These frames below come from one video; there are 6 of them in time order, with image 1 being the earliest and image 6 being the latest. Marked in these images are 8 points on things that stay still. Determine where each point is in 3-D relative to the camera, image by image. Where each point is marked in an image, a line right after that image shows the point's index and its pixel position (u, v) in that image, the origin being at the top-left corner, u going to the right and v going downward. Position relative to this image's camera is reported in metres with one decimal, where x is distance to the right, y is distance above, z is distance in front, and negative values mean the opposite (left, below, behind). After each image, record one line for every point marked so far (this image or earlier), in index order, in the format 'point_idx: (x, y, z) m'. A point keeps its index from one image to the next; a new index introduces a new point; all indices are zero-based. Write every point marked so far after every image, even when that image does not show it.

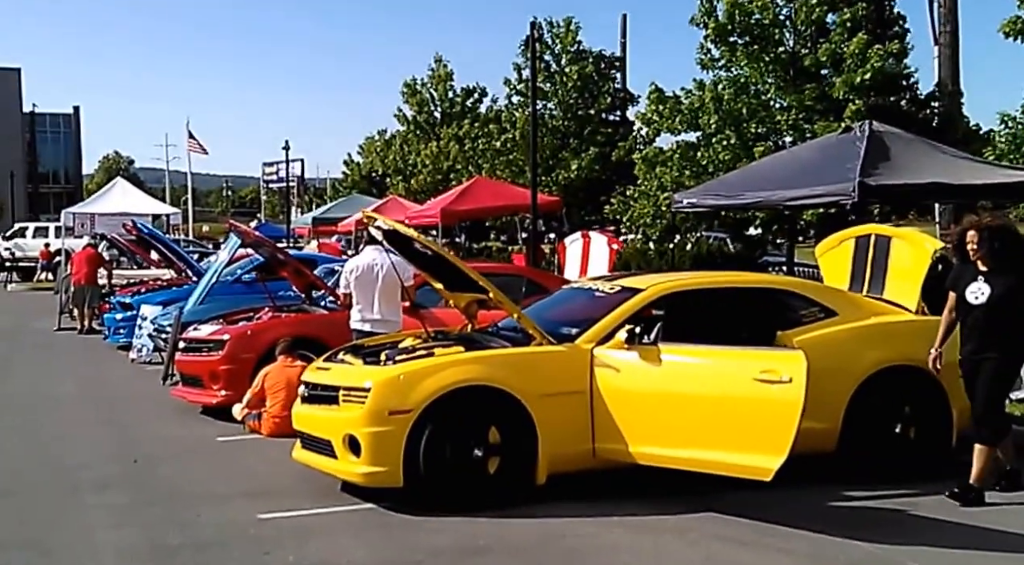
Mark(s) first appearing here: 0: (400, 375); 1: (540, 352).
0: (-0.6, -0.5, +6.3) m
1: (+0.2, -0.4, +6.5) m
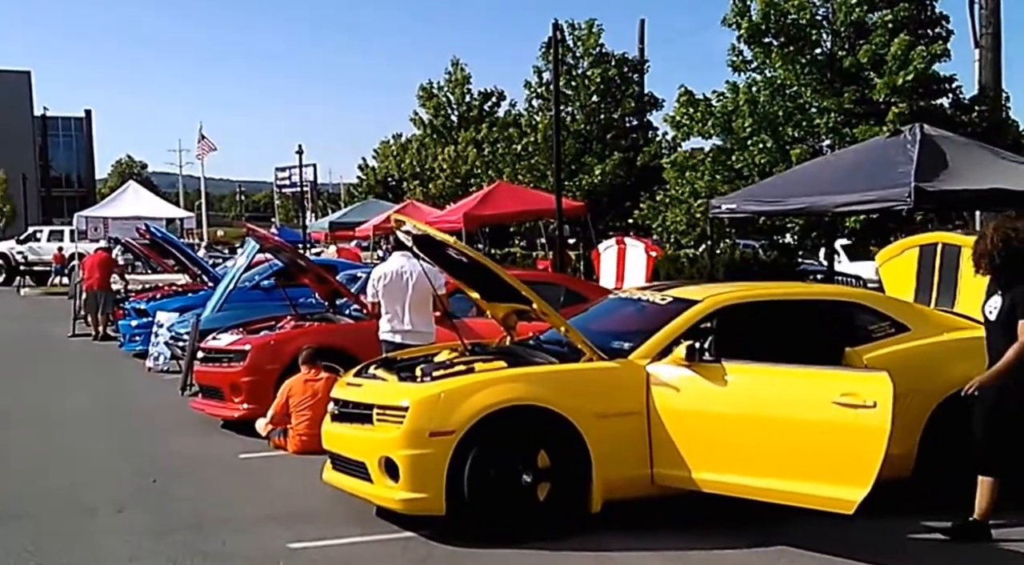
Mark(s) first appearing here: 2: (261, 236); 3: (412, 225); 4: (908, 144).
0: (-0.4, -0.6, +5.9) m
1: (+0.4, -0.5, +6.1) m
2: (-2.4, +0.4, +10.4) m
3: (-0.6, +0.4, +7.0) m
4: (+3.6, +1.2, +9.9) m
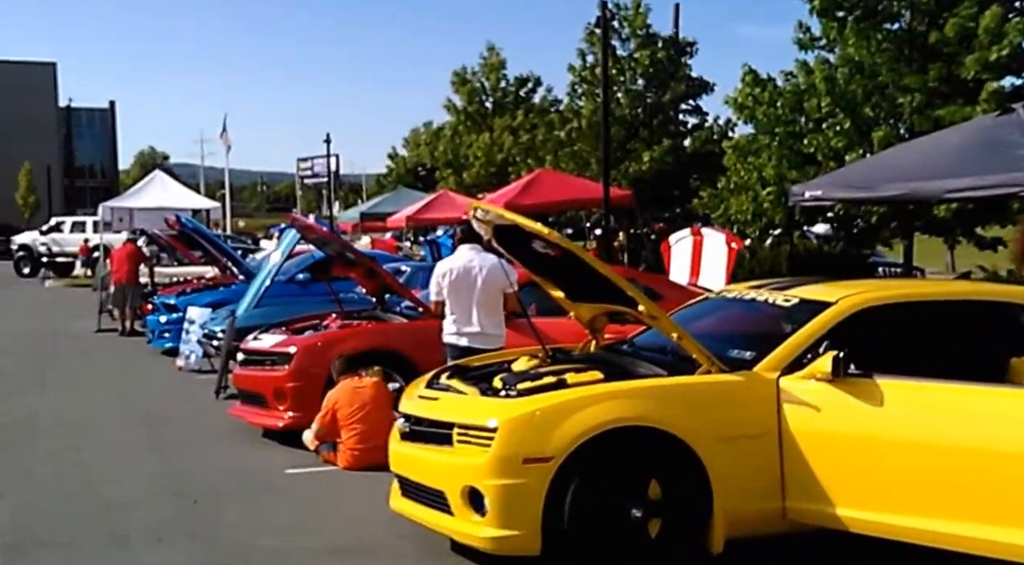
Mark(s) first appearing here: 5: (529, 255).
0: (+0.1, -0.6, +5.0) m
1: (+0.9, -0.5, +5.1) m
2: (-1.8, +0.5, +9.5) m
3: (-0.1, +0.4, +6.1) m
4: (+4.1, +1.3, +8.9) m
5: (+0.1, +0.2, +6.3) m
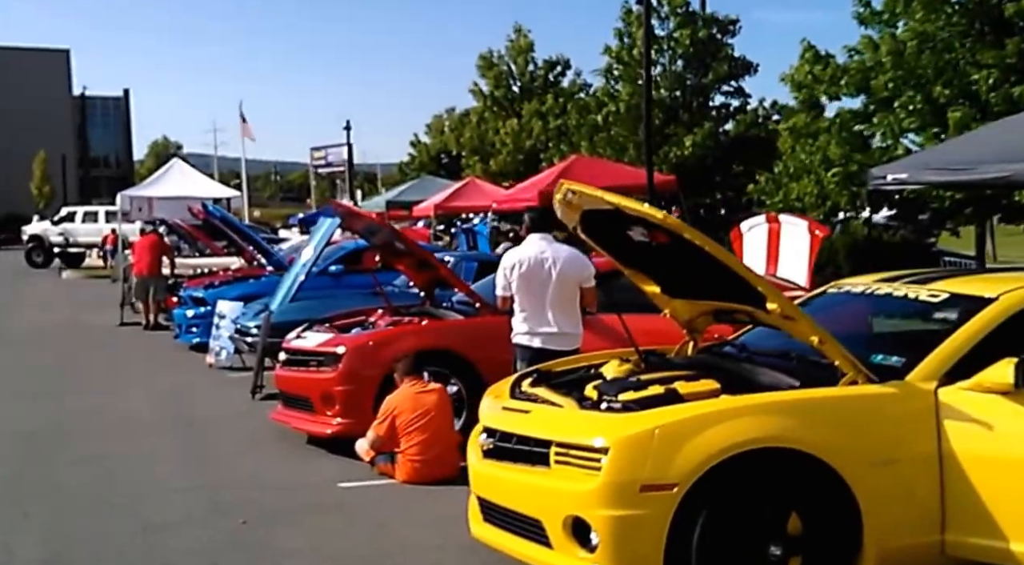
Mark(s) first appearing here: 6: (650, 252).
0: (+0.6, -0.6, +4.2) m
1: (+1.4, -0.4, +4.4) m
2: (-1.3, +0.5, +8.8) m
3: (+0.3, +0.4, +5.3) m
4: (+4.6, +1.3, +8.1) m
5: (+0.6, +0.2, +5.6) m
6: (+0.7, +0.1, +5.4) m
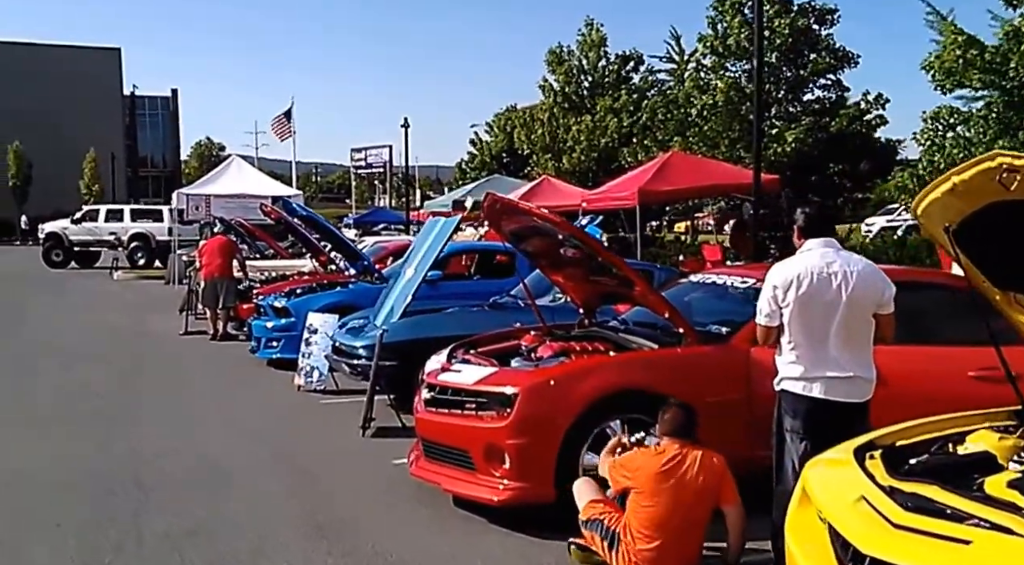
0: (+1.6, -0.7, +2.3) m
1: (+2.5, -0.6, +2.4) m
2: (-0.1, +0.4, +7.0) m
3: (+1.4, +0.3, +3.4) m
4: (+5.8, +1.2, +6.0) m
5: (+1.7, +0.1, +3.6) m
6: (+1.8, 0.0, +3.5) m
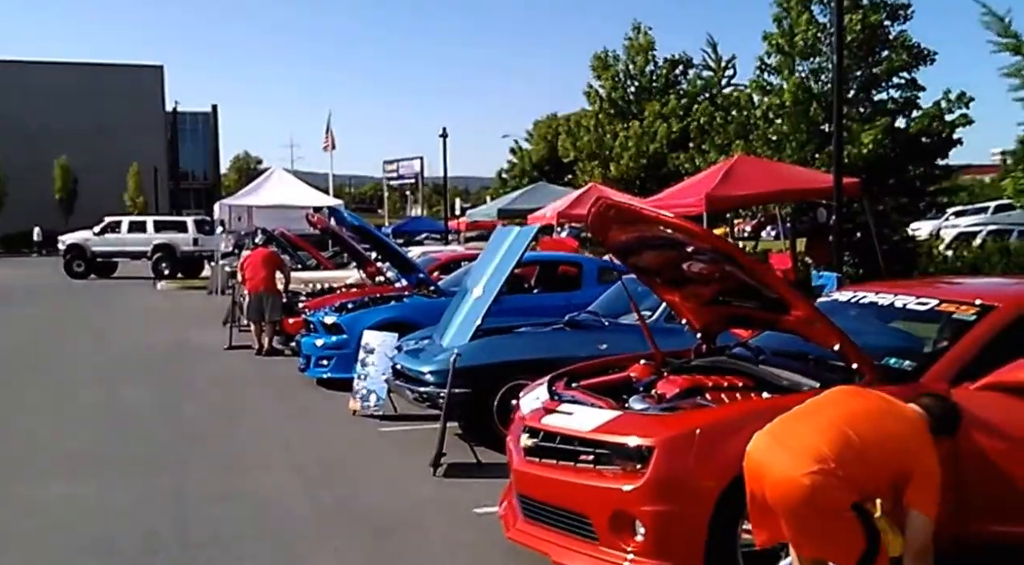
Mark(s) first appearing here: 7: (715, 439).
0: (+2.1, -0.7, +1.0) m
1: (+2.9, -0.6, +1.1) m
2: (+0.5, +0.3, +5.7) m
3: (+1.9, +0.2, +2.1) m
4: (+6.4, +1.1, +4.5) m
5: (+2.2, 0.0, +2.3) m
6: (+2.3, -0.1, +2.1) m
7: (+0.8, -0.7, +4.6) m
